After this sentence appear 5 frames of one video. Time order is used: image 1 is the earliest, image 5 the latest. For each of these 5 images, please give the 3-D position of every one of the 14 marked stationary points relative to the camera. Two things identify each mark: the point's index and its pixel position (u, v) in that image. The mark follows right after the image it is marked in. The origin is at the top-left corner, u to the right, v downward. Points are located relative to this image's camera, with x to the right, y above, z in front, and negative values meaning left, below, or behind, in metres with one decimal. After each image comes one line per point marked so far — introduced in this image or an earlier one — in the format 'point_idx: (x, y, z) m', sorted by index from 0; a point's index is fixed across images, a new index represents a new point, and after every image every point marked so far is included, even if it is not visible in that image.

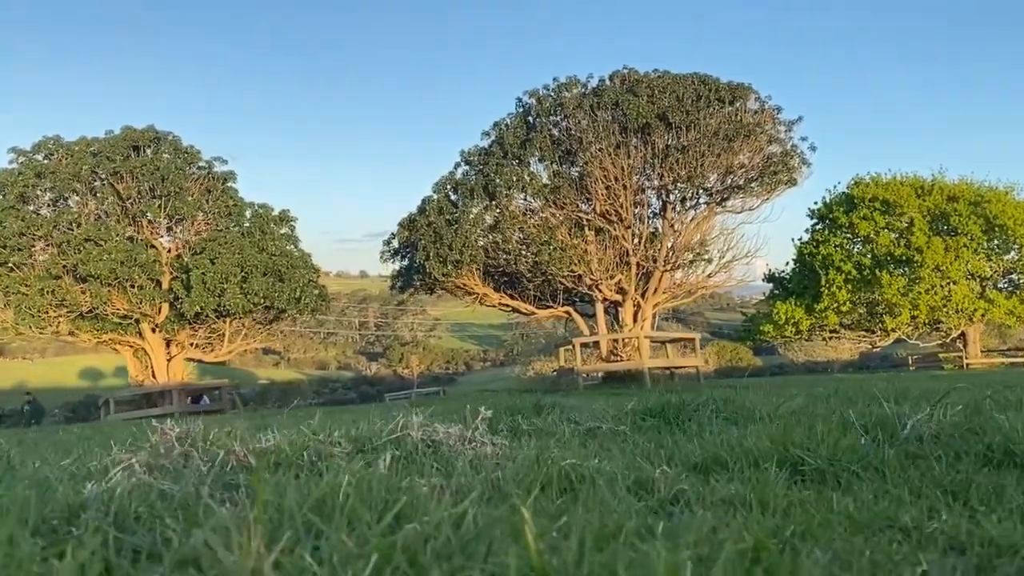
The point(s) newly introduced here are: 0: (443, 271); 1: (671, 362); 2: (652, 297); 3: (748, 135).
0: (-1.5, +0.4, +18.4) m
1: (+3.3, -1.6, +18.3) m
2: (+3.2, -0.2, +19.5) m
3: (+5.0, +3.2, +18.2) m
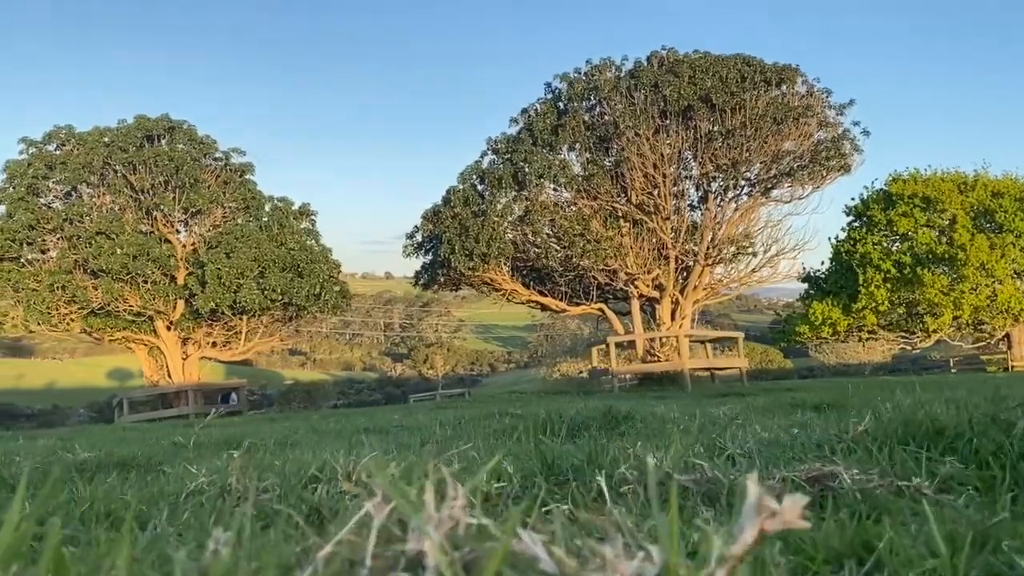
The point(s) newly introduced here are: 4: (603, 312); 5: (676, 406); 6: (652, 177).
0: (-0.9, +0.5, +17.4) m
1: (+3.9, -1.5, +17.1) m
2: (+3.8, -0.1, +18.3) m
3: (+5.6, +3.3, +17.0) m
4: (+2.0, -0.5, +19.2) m
5: (+1.3, -0.9, +6.9) m
6: (+2.8, +2.2, +17.1) m
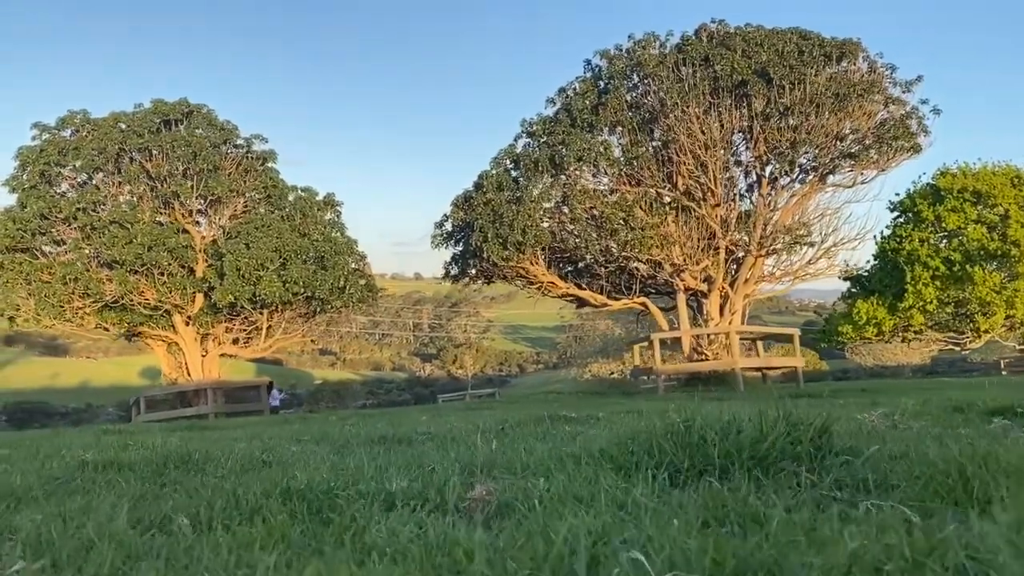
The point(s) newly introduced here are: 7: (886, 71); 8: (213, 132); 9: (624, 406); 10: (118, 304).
0: (-0.2, +0.6, +16.2) m
1: (+4.6, -1.3, +15.7) m
2: (+4.5, 0.0, +16.9) m
3: (+6.3, +3.5, +15.6) m
4: (+2.8, -0.4, +17.9) m
5: (+1.6, -0.8, +5.7) m
6: (+3.5, +2.4, +15.8) m
7: (+7.0, +4.1, +16.2) m
8: (-6.9, +3.6, +19.9) m
9: (+1.2, -1.2, +9.0) m
10: (-8.6, -0.4, +18.9) m
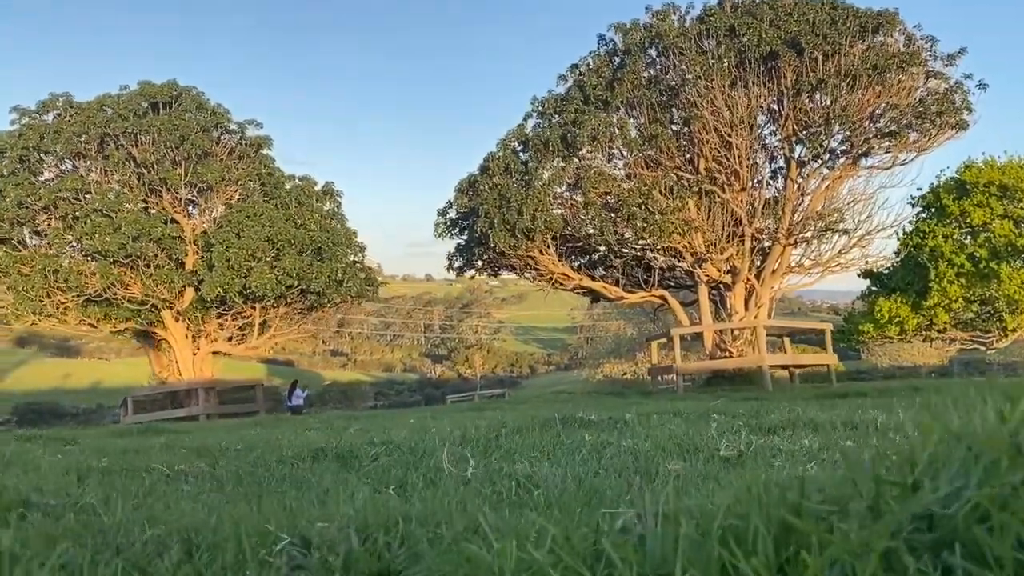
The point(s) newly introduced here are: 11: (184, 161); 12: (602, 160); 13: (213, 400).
0: (0.0, +0.8, +14.9) m
1: (+4.8, -1.2, +14.4) m
2: (+4.7, +0.2, +15.6) m
3: (+6.4, +3.6, +14.3) m
4: (+2.9, -0.2, +16.7) m
5: (+1.7, -0.6, +4.4) m
6: (+3.6, +2.5, +14.5) m
7: (+7.2, +4.3, +14.9) m
8: (-6.7, +3.7, +18.7) m
9: (+1.2, -1.1, +7.7) m
10: (-8.5, -0.2, +17.8) m
11: (-6.9, +2.7, +18.1) m
12: (+1.6, +2.2, +14.8) m
13: (-6.6, -2.4, +18.9) m
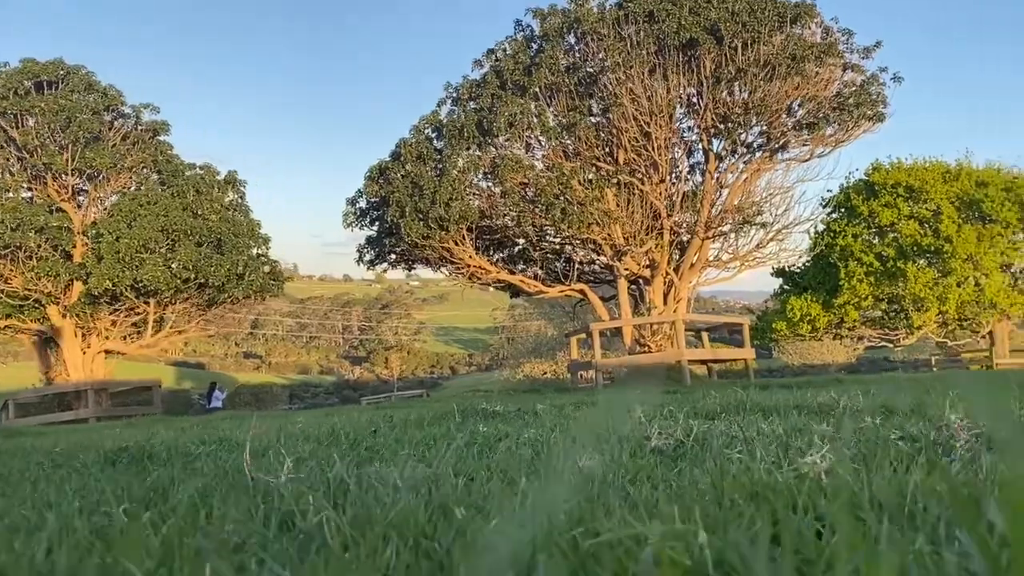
0: (-1.5, +0.9, +14.3) m
1: (+3.3, -1.1, +14.2) m
2: (+3.2, +0.3, +15.4) m
3: (+5.0, +3.7, +14.2) m
4: (+1.3, -0.1, +16.3) m
5: (+1.2, -0.5, +3.9) m
6: (+2.2, +2.6, +14.2) m
7: (+5.7, +4.4, +14.9) m
8: (-8.4, +3.8, +17.4) m
9: (+0.5, -0.9, +7.2) m
10: (-10.1, -0.1, +16.3) m
11: (-8.6, +2.8, +16.8) m
12: (+0.1, +2.3, +14.2) m
13: (-8.3, -2.3, +17.6) m
